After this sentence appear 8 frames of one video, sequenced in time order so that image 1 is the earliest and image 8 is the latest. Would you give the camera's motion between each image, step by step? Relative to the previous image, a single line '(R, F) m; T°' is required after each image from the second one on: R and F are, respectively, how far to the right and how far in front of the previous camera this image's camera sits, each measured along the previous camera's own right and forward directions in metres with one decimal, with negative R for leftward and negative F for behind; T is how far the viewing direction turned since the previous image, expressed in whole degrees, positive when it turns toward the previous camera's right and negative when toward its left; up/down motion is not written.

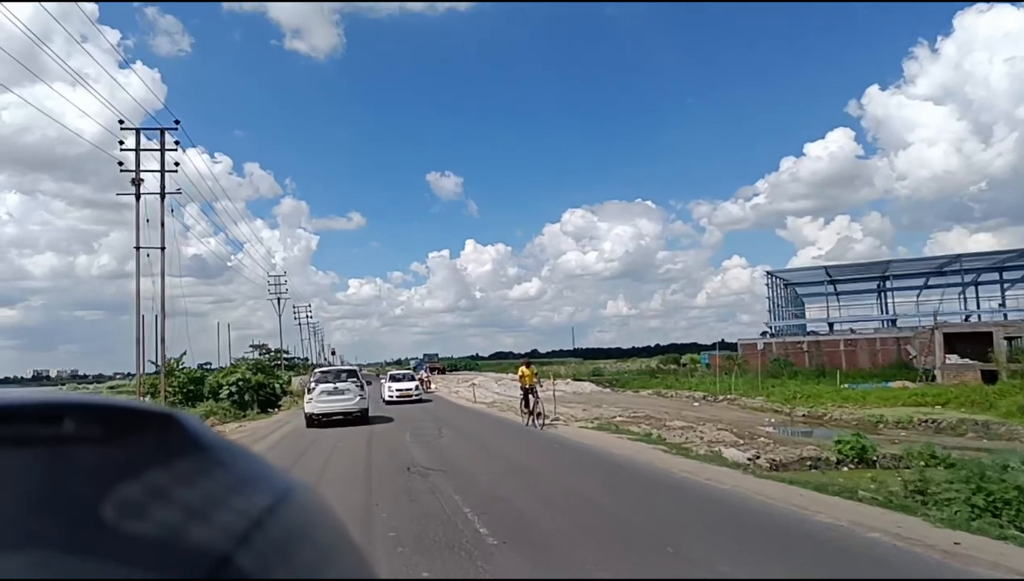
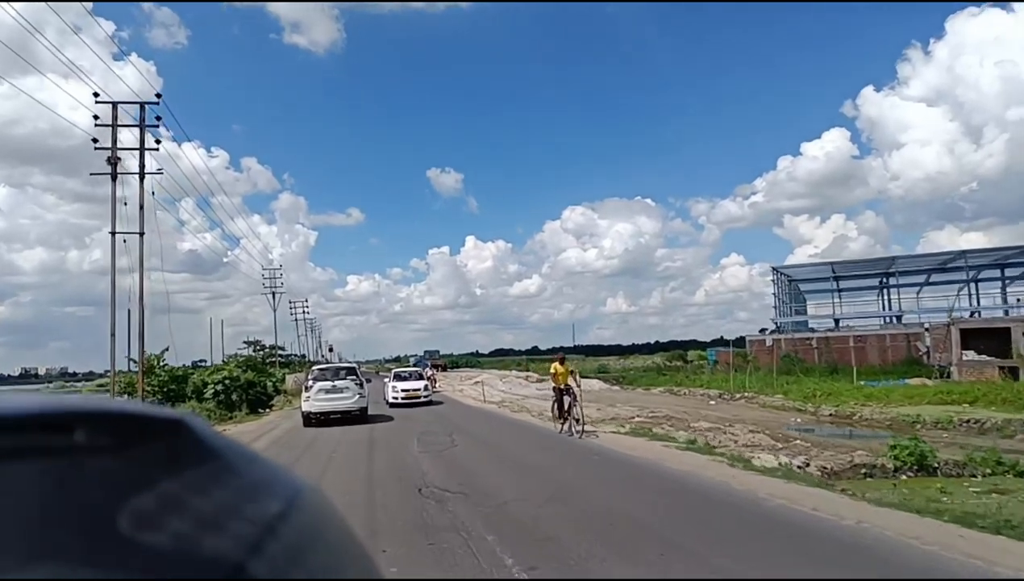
(-0.4, +2.0) m; 0°
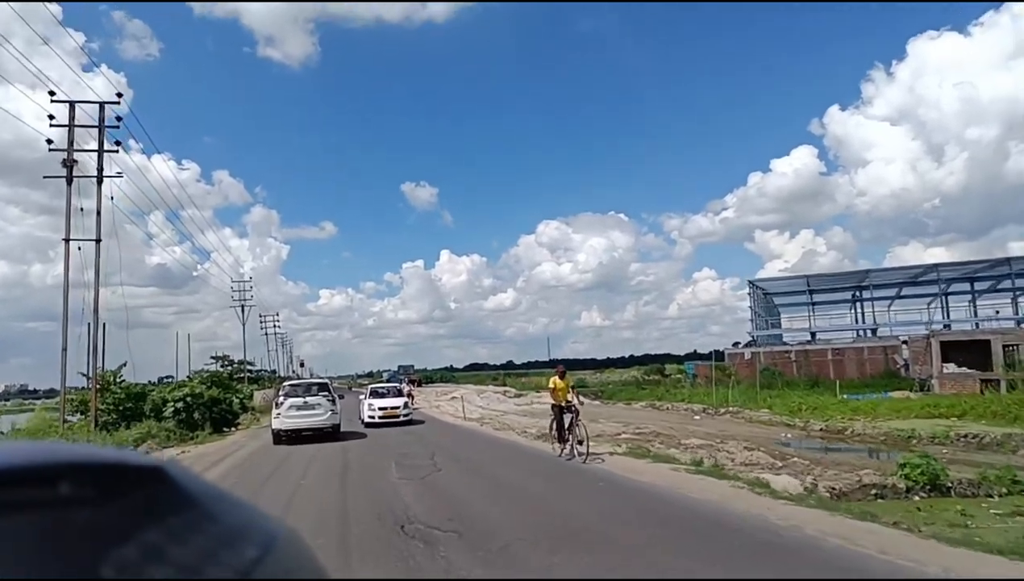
(-0.2, +1.2) m; +2°
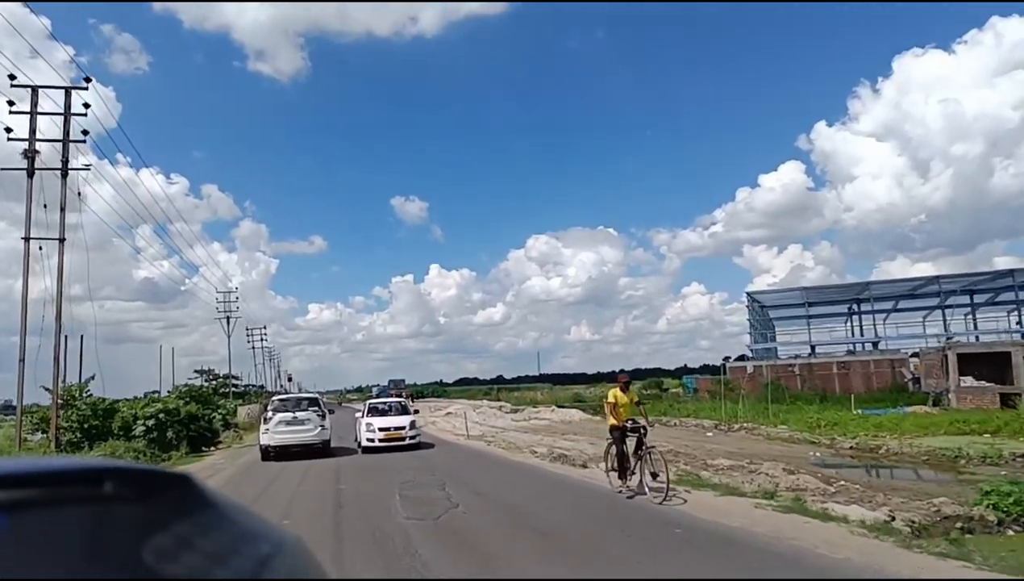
(-0.5, +2.3) m; +1°
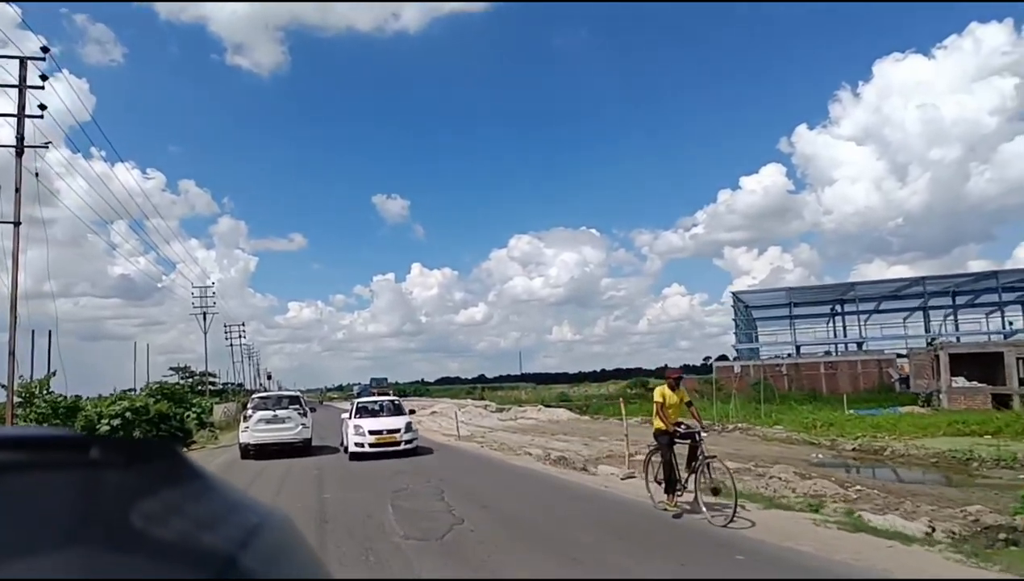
(-0.3, +1.3) m; +1°
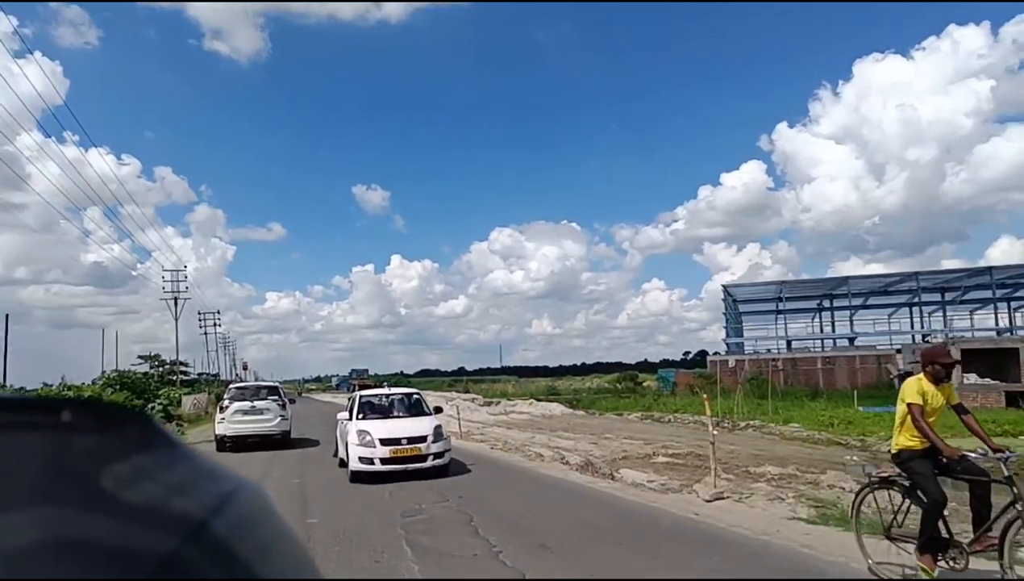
(-0.7, +2.7) m; +1°
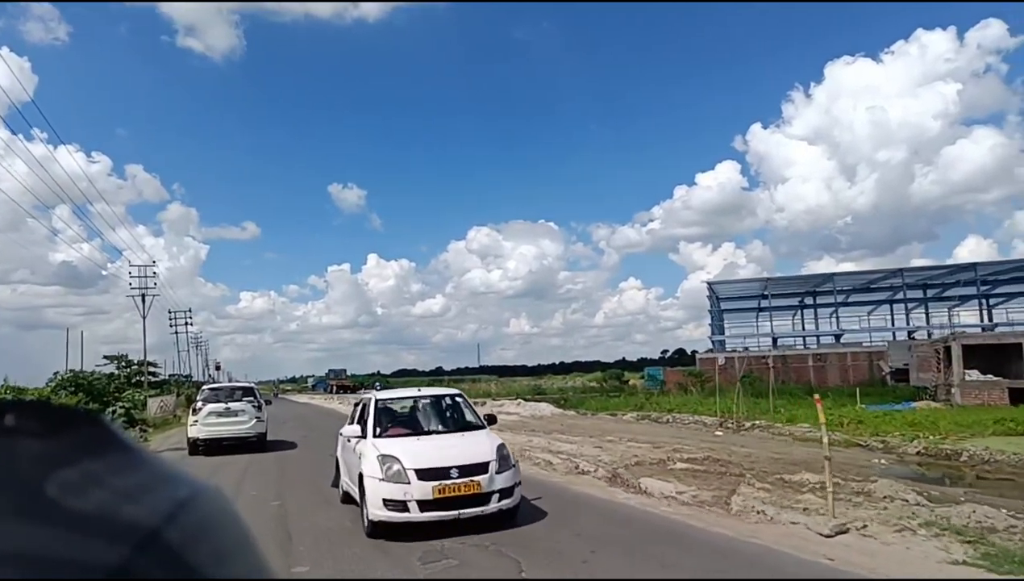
(-0.6, +2.1) m; +2°
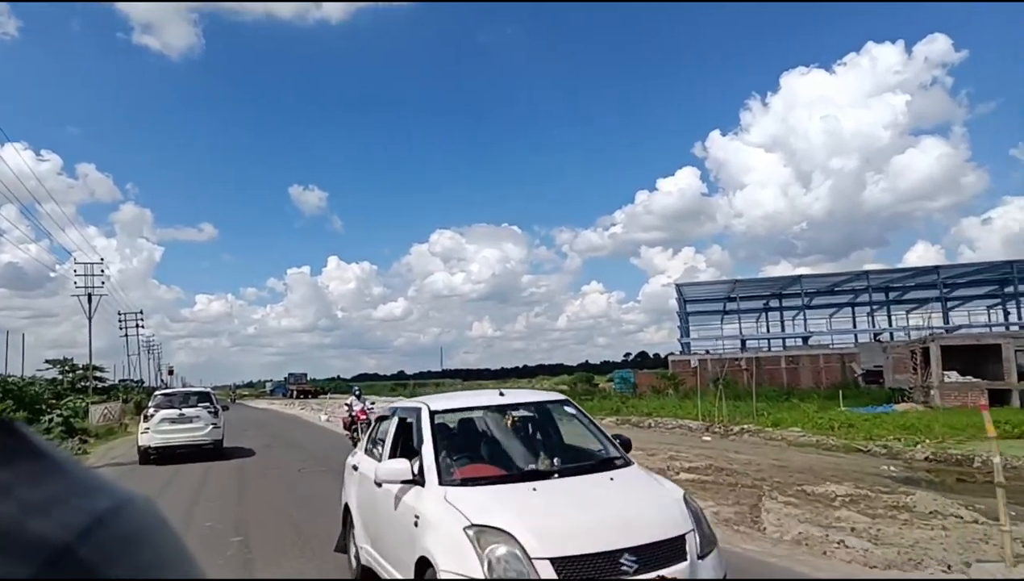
(-0.5, +1.8) m; +3°
